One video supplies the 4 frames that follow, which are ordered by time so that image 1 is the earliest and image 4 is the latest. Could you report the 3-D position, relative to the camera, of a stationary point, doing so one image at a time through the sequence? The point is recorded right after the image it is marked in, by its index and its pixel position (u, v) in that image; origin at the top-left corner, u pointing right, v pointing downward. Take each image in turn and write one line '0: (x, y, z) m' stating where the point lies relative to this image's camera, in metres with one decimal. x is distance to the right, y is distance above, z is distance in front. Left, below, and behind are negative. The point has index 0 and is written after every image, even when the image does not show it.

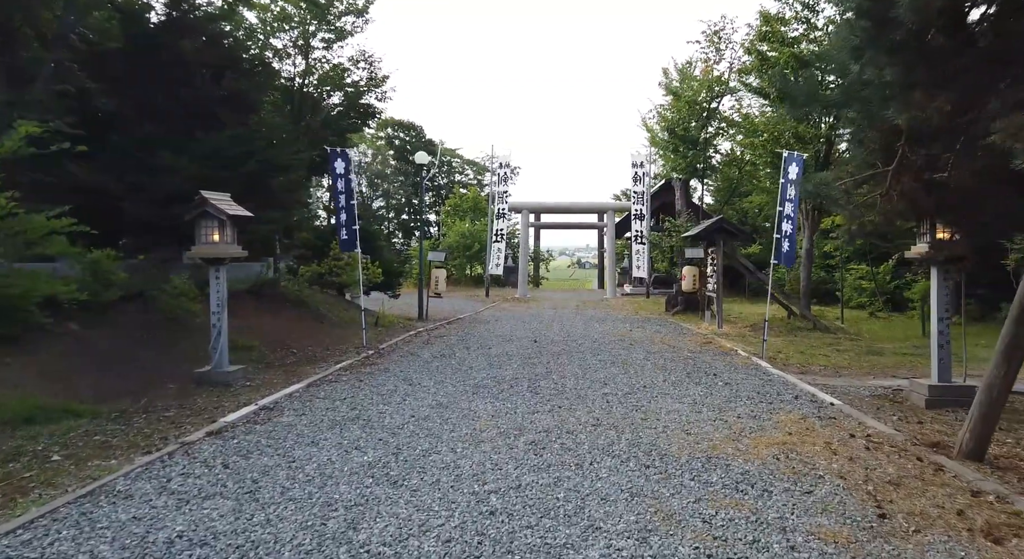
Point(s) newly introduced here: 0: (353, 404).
0: (-1.3, -1.0, +4.8) m
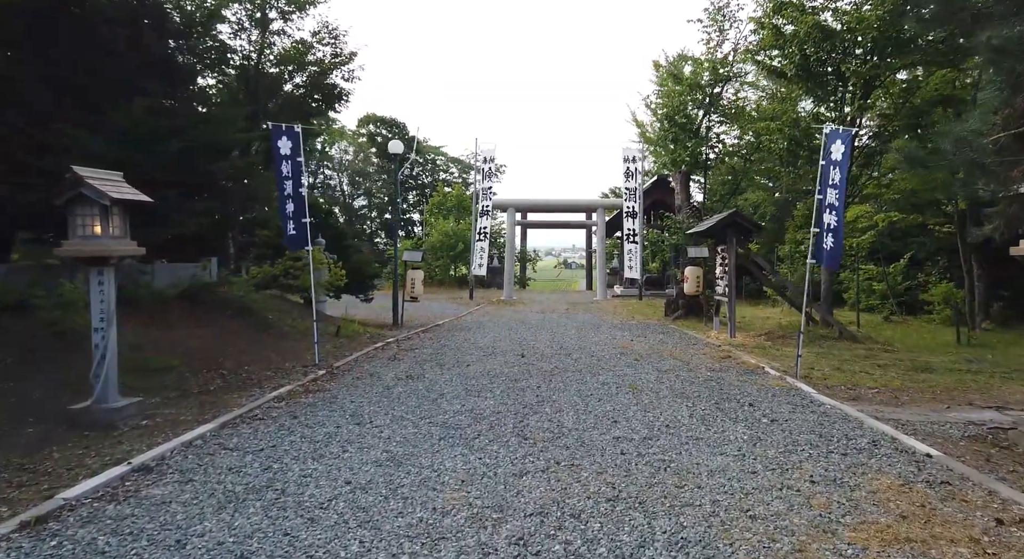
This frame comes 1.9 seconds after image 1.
0: (-1.4, -1.0, +3.5) m
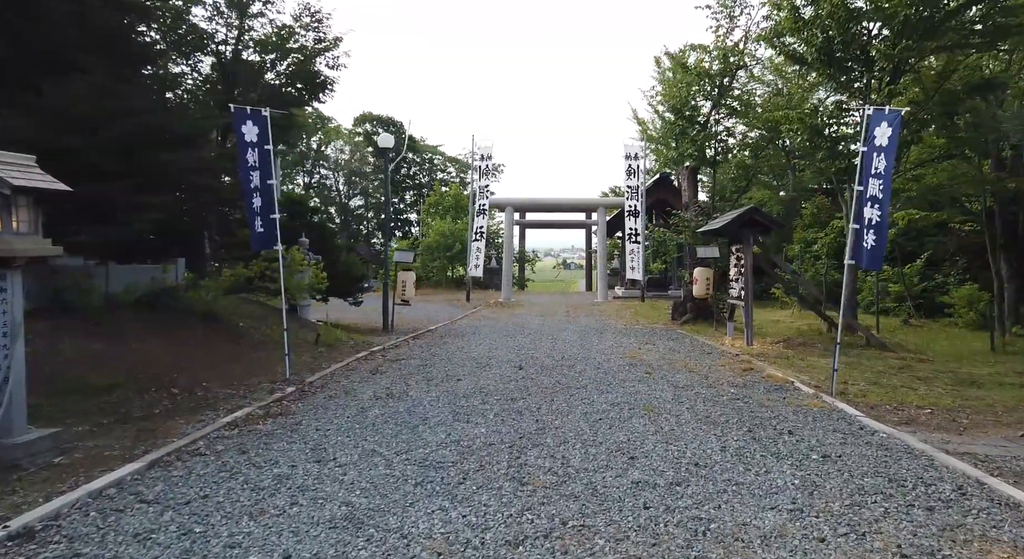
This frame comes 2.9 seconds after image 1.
0: (-1.4, -1.1, +2.7) m
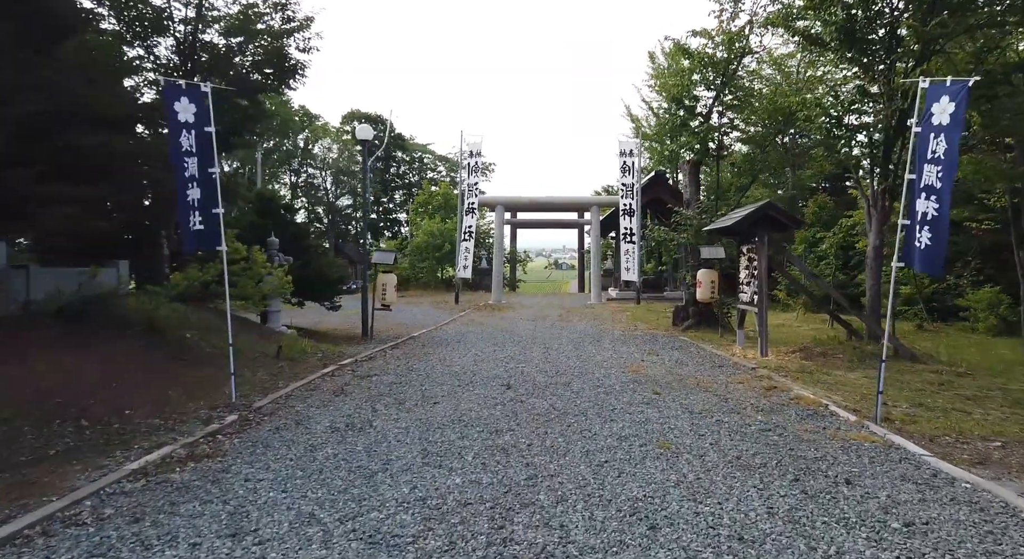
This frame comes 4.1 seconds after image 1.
0: (-1.5, -1.1, +1.8) m
